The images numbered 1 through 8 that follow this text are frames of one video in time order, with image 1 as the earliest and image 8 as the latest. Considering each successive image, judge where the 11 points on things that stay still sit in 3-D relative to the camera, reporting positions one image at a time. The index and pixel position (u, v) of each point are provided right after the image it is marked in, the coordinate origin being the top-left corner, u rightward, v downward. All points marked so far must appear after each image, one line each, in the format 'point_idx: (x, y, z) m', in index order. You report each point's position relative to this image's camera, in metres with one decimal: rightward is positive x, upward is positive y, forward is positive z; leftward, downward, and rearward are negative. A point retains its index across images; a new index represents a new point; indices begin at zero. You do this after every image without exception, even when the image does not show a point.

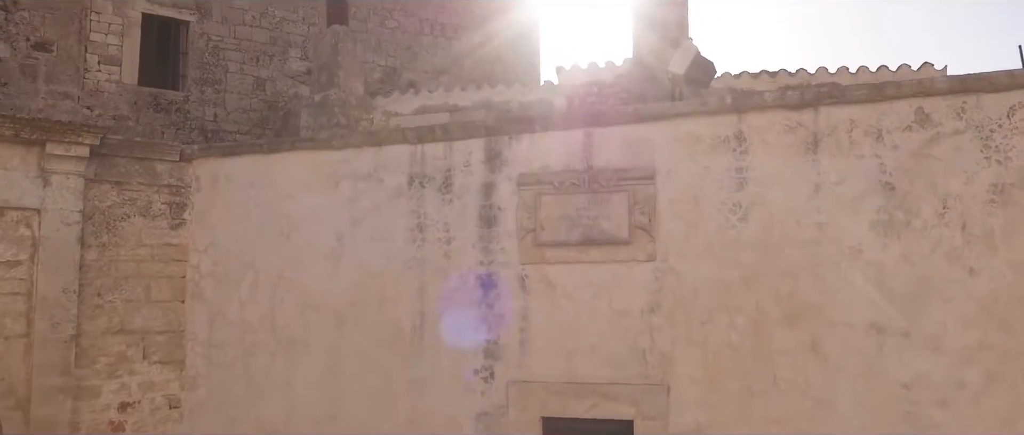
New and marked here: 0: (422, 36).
0: (-1.1, +2.3, +9.5) m
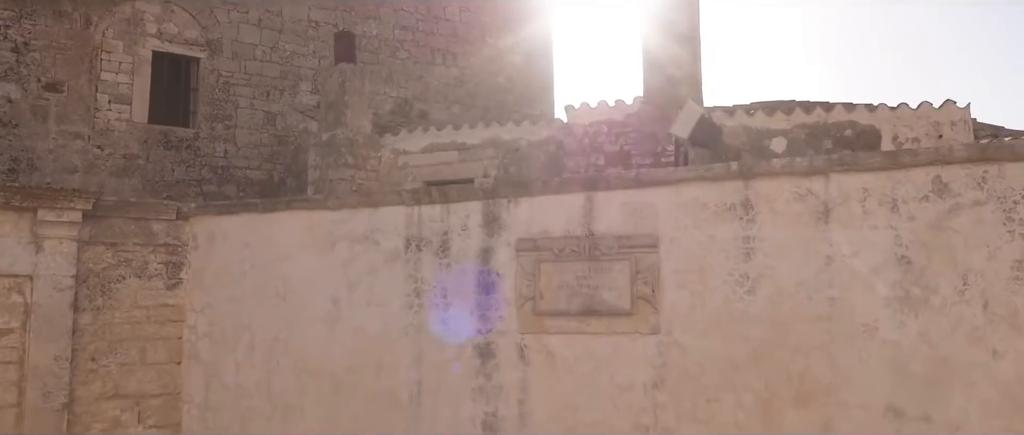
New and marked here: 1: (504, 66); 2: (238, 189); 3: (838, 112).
0: (-1.0, +1.9, +9.4) m
1: (-0.1, +2.0, +9.9) m
2: (-2.9, +0.3, +8.0) m
3: (+2.5, +0.8, +5.9) m
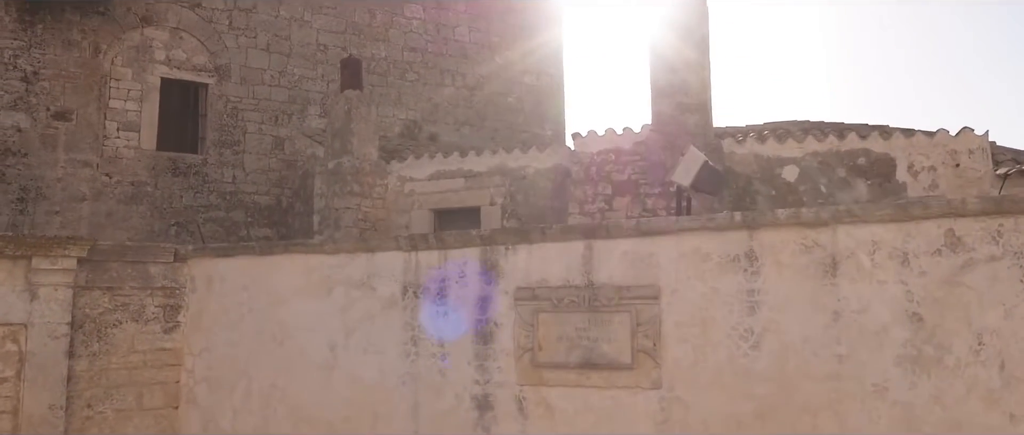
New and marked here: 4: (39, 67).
0: (-0.8, +1.6, +9.3) m
1: (0.0, +1.7, +9.8) m
2: (-2.8, 0.0, +7.9) m
3: (+2.6, +0.6, +5.7) m
4: (-4.4, +1.4, +7.1) m
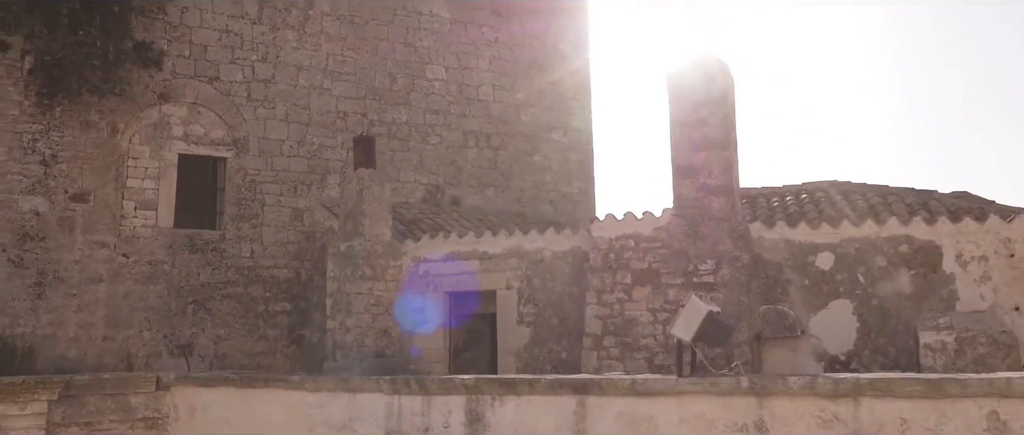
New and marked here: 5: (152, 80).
0: (-0.5, +0.8, +9.1) m
1: (+0.4, +0.9, +9.6) m
2: (-2.6, -0.7, +7.8) m
3: (+2.7, -0.1, +5.3) m
4: (-4.3, +0.6, +7.1) m
5: (-3.6, +1.4, +7.6) m
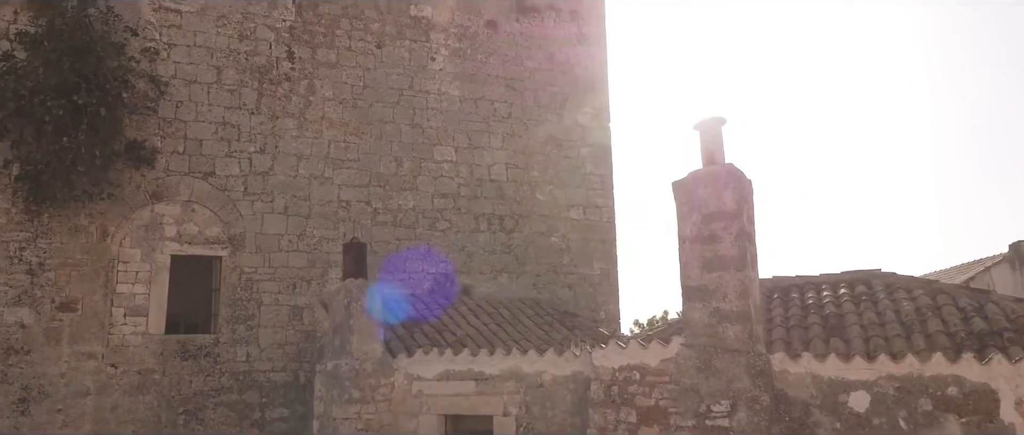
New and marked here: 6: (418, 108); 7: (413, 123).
0: (-0.4, -0.2, +8.6) m
1: (+0.5, -0.1, +9.0) m
2: (-2.5, -1.7, +7.4) m
3: (+2.6, -0.9, +4.5) m
4: (-4.2, -0.4, +6.9) m
5: (-3.5, +0.4, +7.3) m
6: (-1.1, +1.2, +8.6) m
7: (-1.1, +1.1, +8.5) m
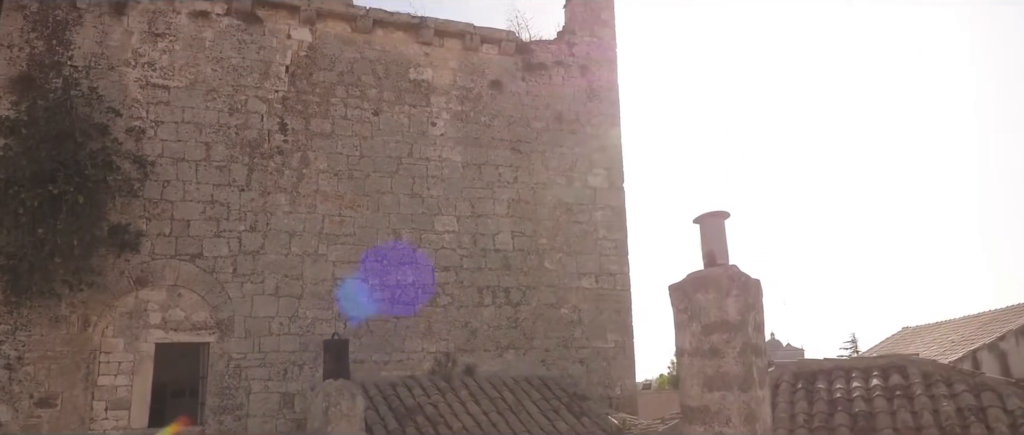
0: (-0.3, -1.0, +8.1) m
1: (+0.6, -0.9, +8.5) m
2: (-2.4, -2.5, +7.0) m
3: (+2.4, -1.5, +3.9) m
4: (-4.3, -1.2, +6.6) m
5: (-3.6, -0.4, +7.0) m
6: (-1.0, +0.4, +8.2) m
7: (-1.1, +0.3, +8.1) m
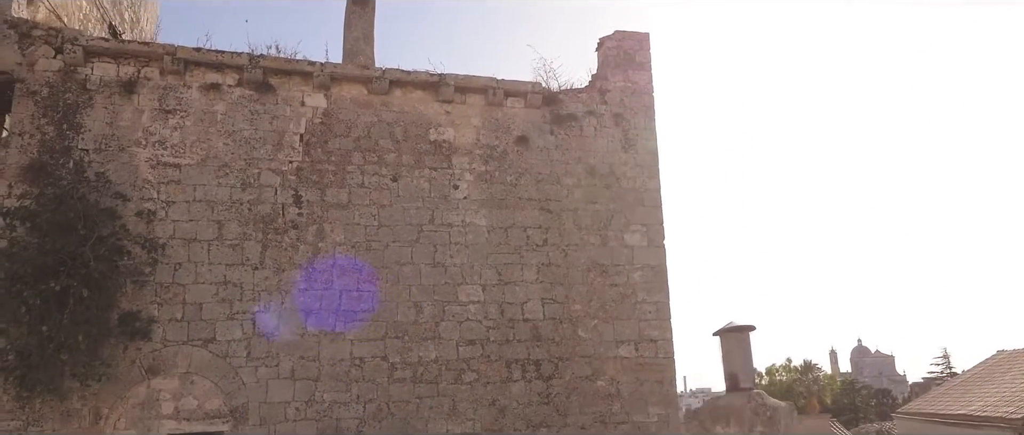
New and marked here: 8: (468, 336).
0: (0.0, -1.7, +7.6) m
1: (+1.0, -1.5, +7.9) m
2: (-2.2, -3.3, +6.7) m
3: (+2.3, -2.1, +3.1) m
4: (-4.1, -2.0, +6.5) m
5: (-3.4, -1.2, +6.8) m
6: (-0.7, -0.3, +7.8) m
7: (-0.8, -0.5, +7.7) m
8: (-0.4, -1.2, +7.6) m
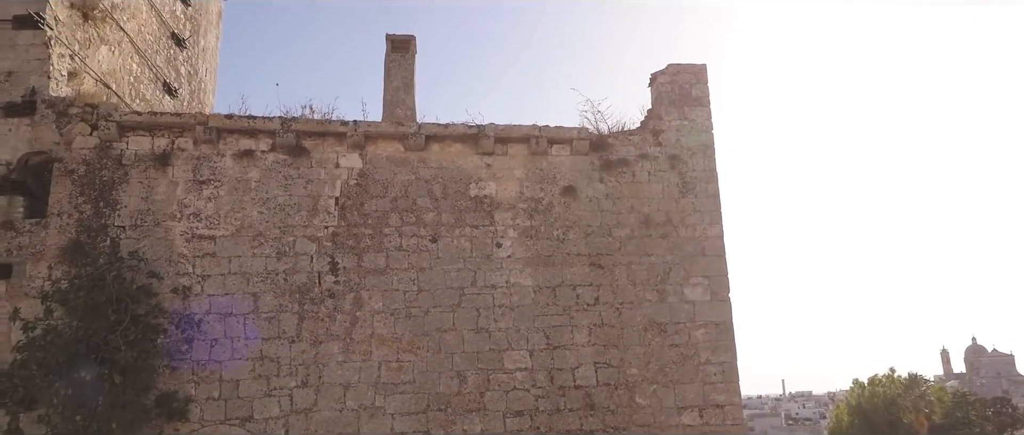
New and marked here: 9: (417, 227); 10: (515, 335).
0: (+0.5, -2.2, +7.1) m
1: (+1.5, -2.1, +7.2) m
2: (-1.7, -3.9, +6.4) m
3: (+2.3, -2.6, +2.4) m
4: (-3.7, -2.7, +6.4) m
5: (-2.9, -1.9, +6.7) m
6: (-0.3, -0.9, +7.3) m
7: (-0.3, -1.1, +7.3) m
8: (0.0, -1.8, +7.1) m
9: (-0.9, -0.1, +7.4) m
10: (0.0, -1.1, +7.3) m
